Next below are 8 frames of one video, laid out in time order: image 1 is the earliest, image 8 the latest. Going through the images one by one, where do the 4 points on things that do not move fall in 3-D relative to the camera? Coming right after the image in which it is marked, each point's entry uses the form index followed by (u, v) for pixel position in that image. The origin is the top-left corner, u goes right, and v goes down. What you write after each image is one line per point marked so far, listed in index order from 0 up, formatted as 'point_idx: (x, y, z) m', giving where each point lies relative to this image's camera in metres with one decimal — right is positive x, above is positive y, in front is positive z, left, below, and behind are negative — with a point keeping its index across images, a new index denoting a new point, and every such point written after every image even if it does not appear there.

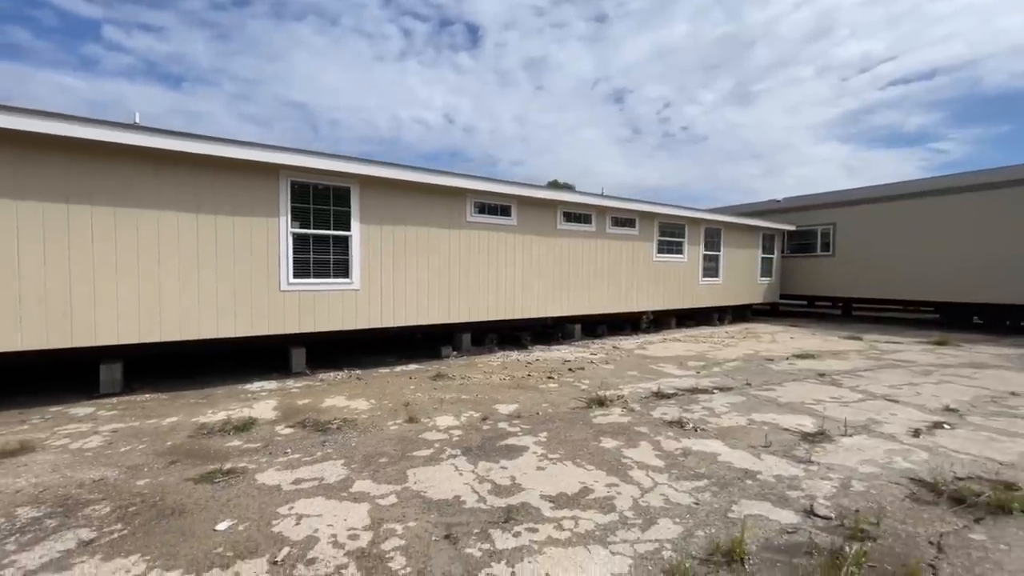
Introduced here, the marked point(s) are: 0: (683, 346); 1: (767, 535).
0: (+3.4, -1.2, +8.7) m
1: (+1.4, -1.4, +2.4) m
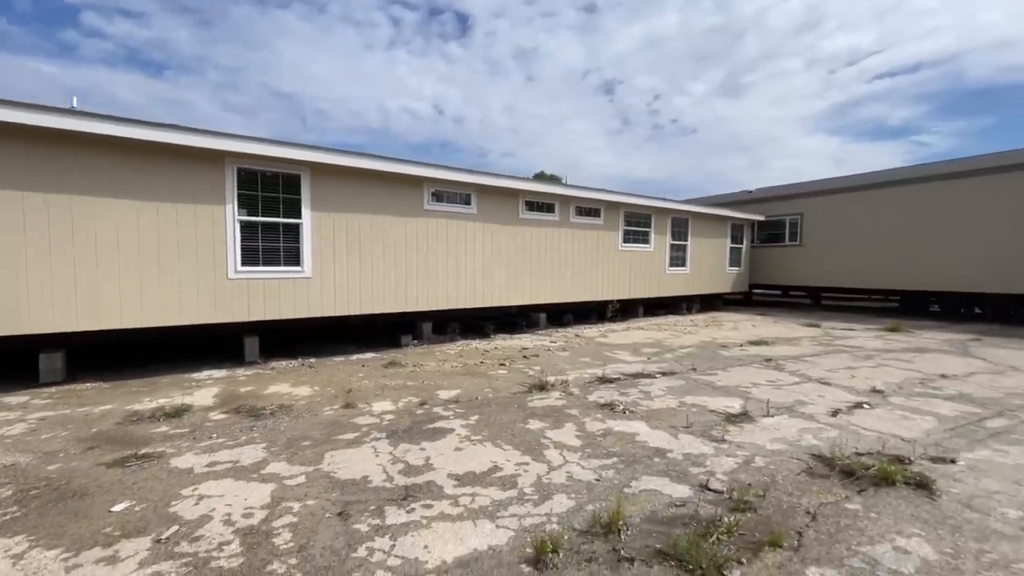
0: (+2.7, -0.9, +8.8) m
1: (+0.8, -1.3, +2.5) m
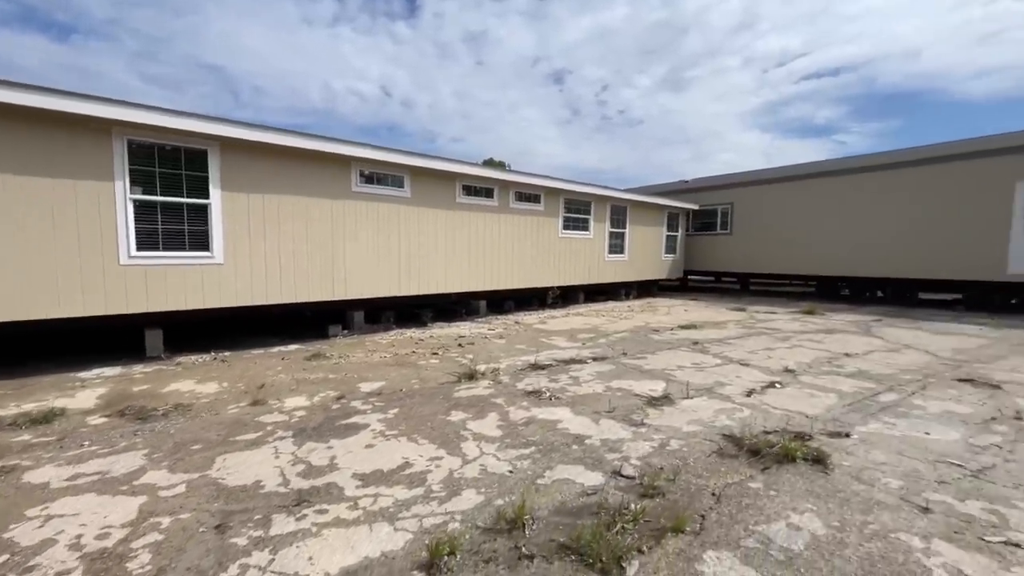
0: (+1.4, -0.6, +8.9) m
1: (+0.3, -1.2, +2.4) m
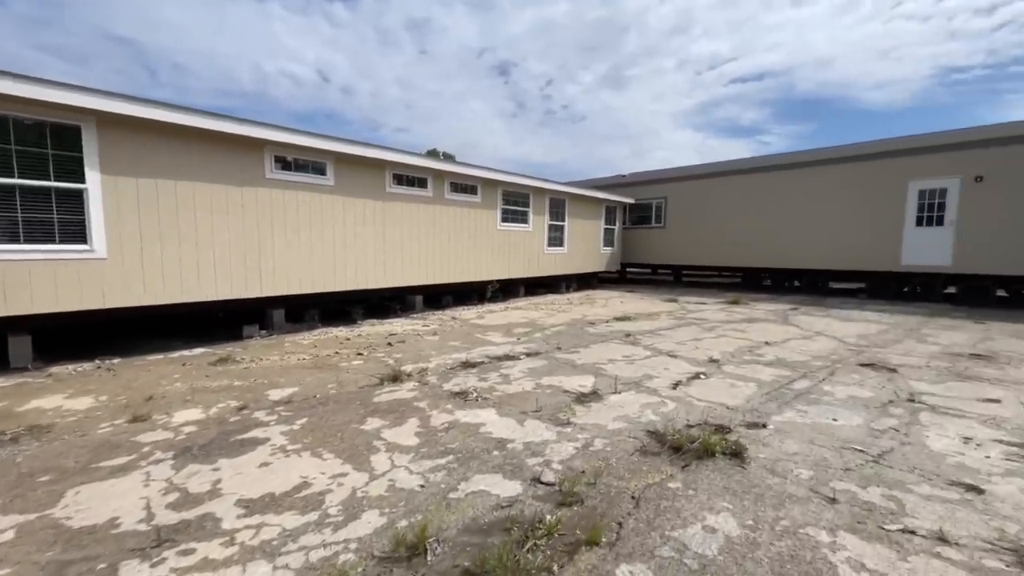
0: (+0.2, -0.5, +8.8) m
1: (-0.2, -1.1, +2.2) m
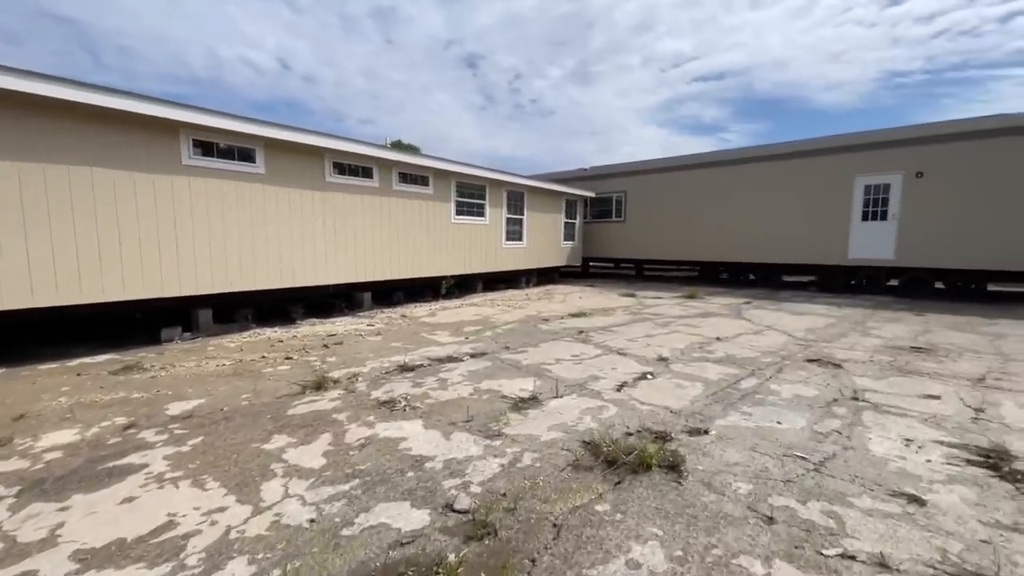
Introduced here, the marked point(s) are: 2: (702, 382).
0: (-0.7, -0.4, +8.4) m
1: (-0.6, -1.2, +1.9) m
2: (+1.8, -0.9, +4.1) m
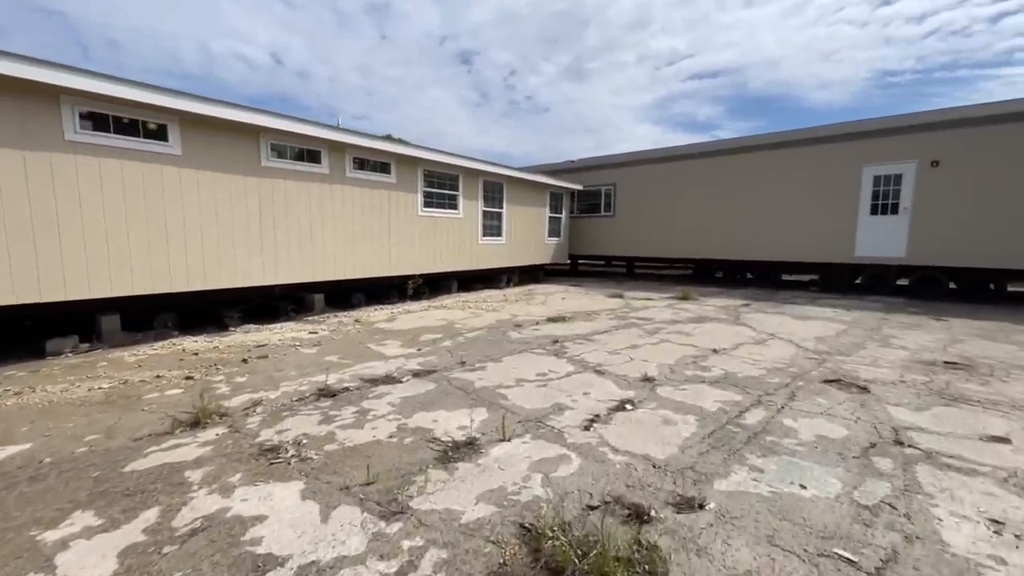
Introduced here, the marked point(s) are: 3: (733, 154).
0: (-1.2, -0.4, +7.5) m
1: (-1.0, -1.2, +0.9) m
2: (+1.3, -0.9, +3.2) m
3: (+5.7, +3.4, +11.1) m
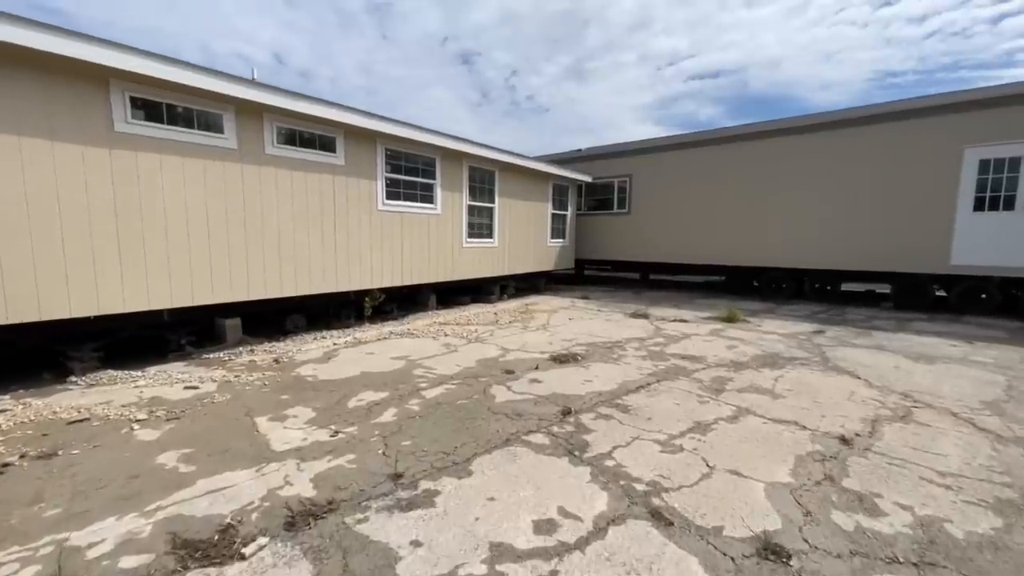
0: (-1.4, -0.7, +5.3) m
1: (-1.2, -1.5, -1.2) m
2: (+1.2, -1.2, +1.0) m
3: (+5.6, +3.1, +9.0) m
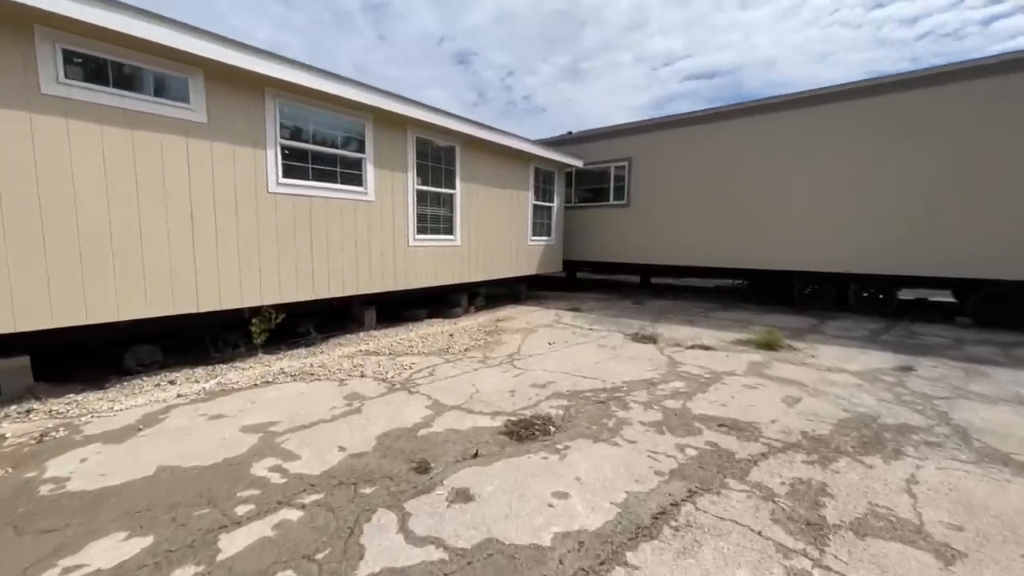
0: (-1.9, -0.9, +3.4) m
1: (-1.6, -1.7, -3.2) m
2: (+0.8, -1.4, -0.9) m
3: (+5.1, +3.0, +7.1) m
